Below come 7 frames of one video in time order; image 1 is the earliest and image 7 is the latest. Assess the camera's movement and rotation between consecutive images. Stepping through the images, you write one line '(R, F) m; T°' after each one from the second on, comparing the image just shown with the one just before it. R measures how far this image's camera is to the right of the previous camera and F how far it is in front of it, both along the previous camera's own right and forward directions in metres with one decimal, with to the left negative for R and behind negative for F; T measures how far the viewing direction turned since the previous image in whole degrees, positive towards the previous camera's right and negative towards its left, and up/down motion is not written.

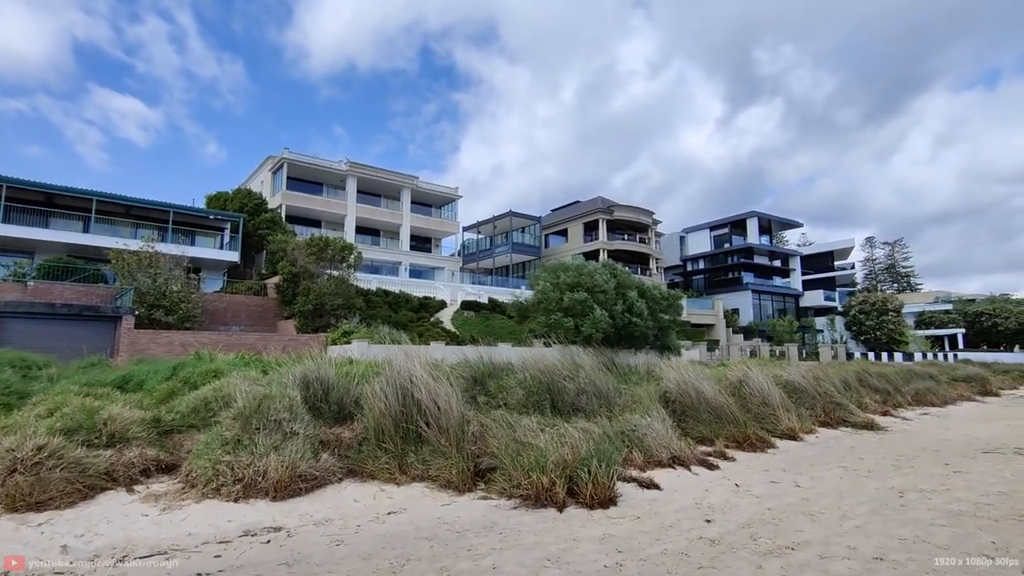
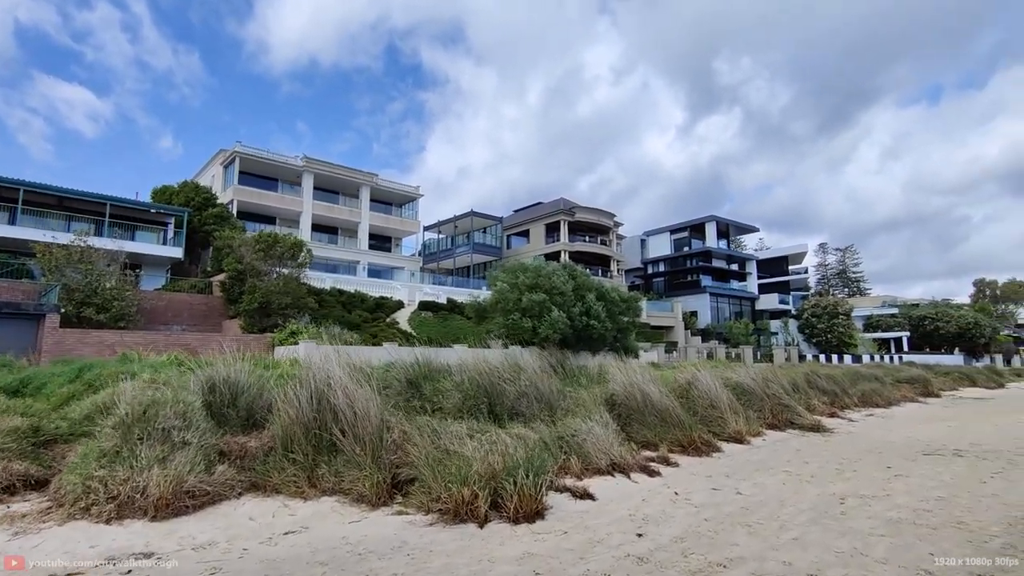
(+0.4, +0.5) m; +4°
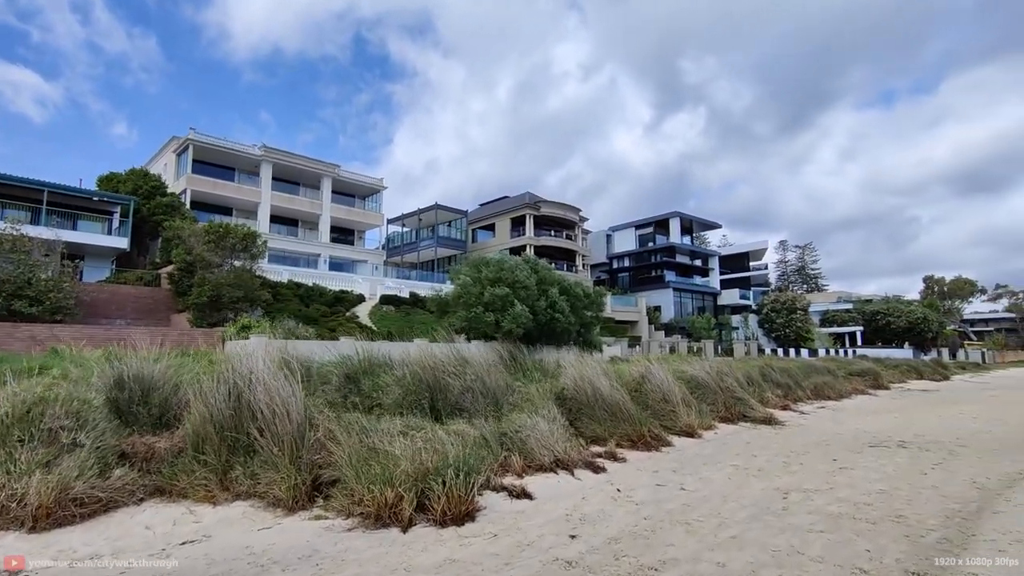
(+0.4, +0.3) m; +3°
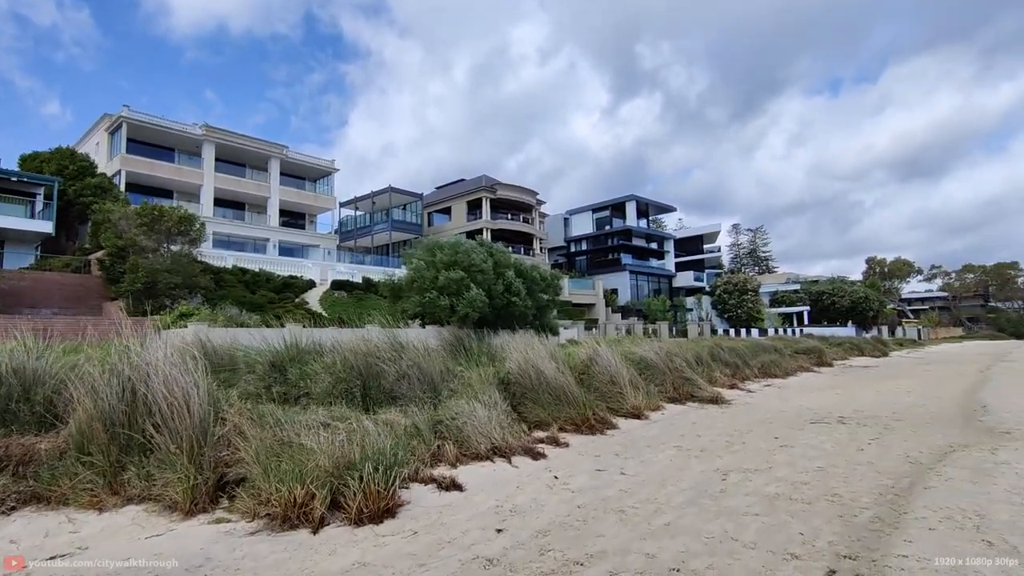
(+0.3, +0.4) m; +4°
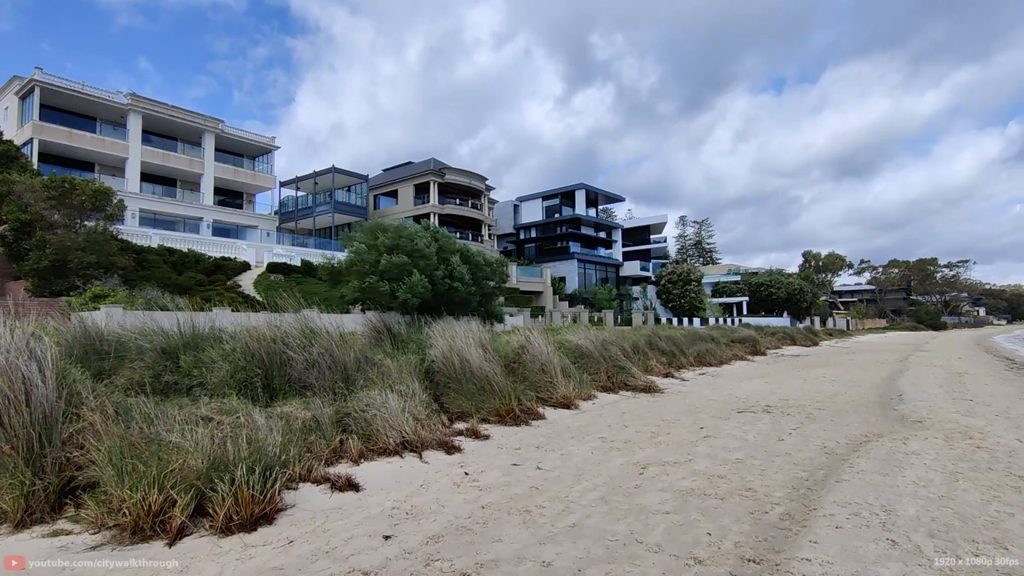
(+0.4, +0.4) m; +5°
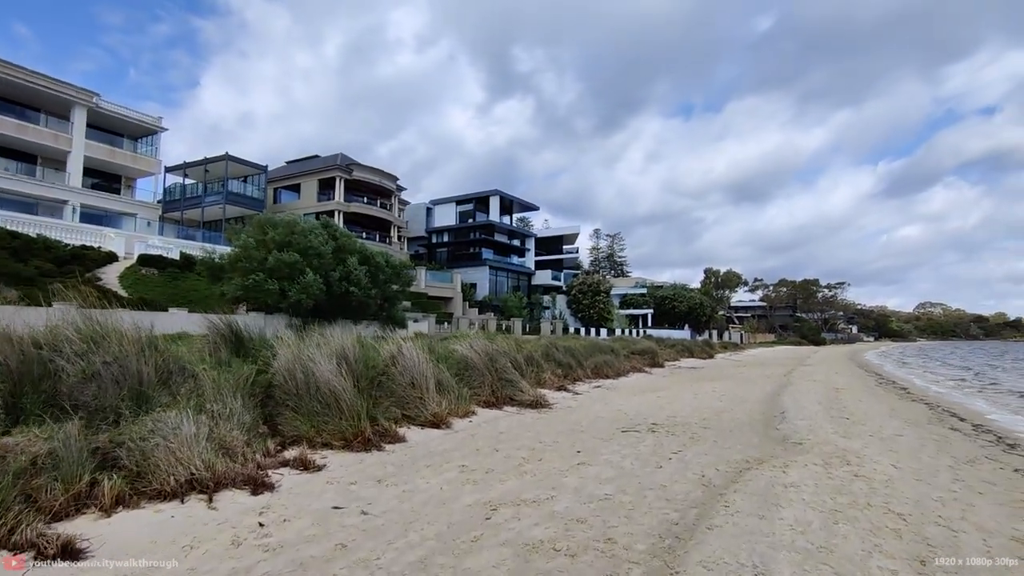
(+0.8, +1.0) m; +8°
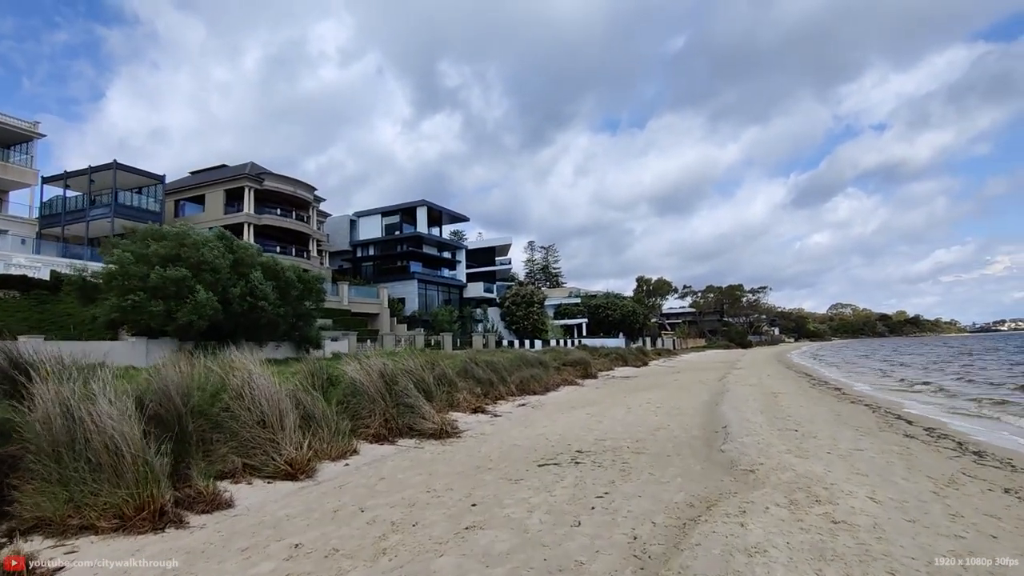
(+0.7, +1.8) m; +6°
